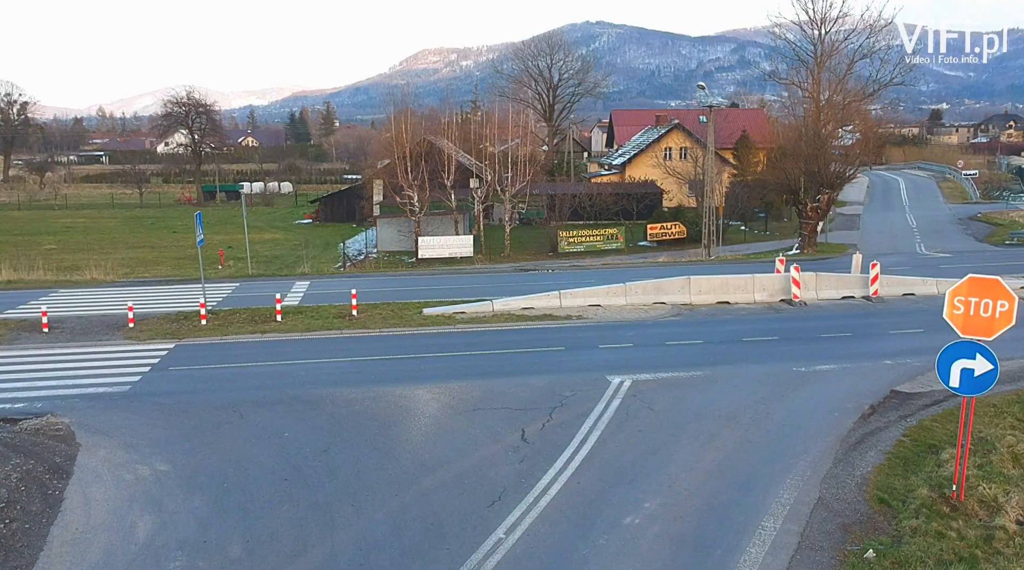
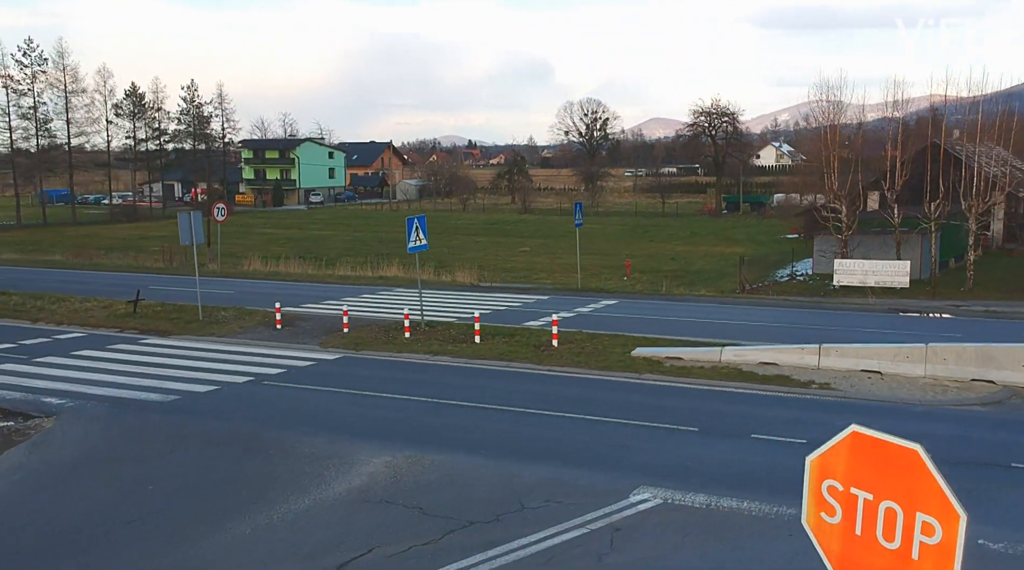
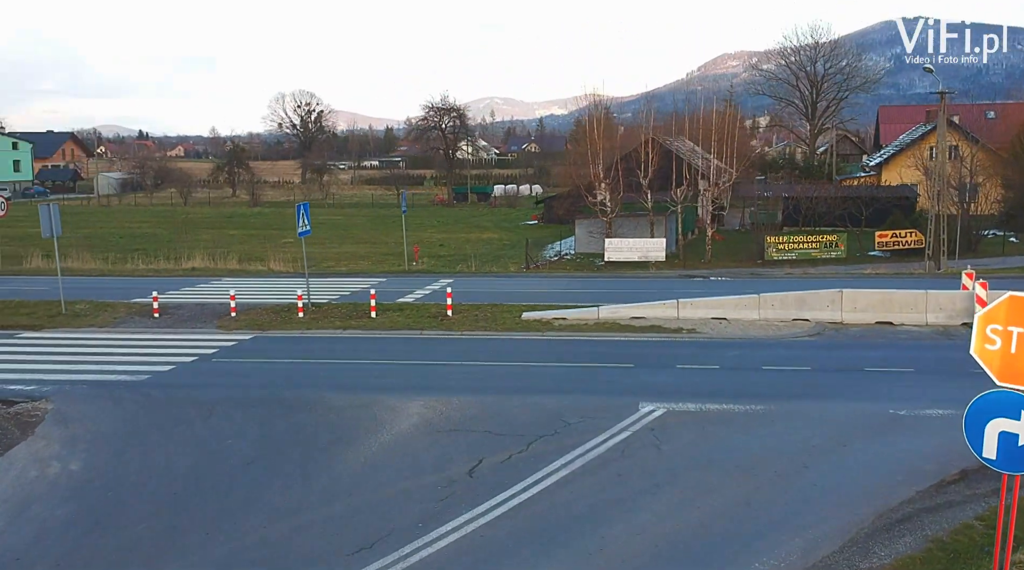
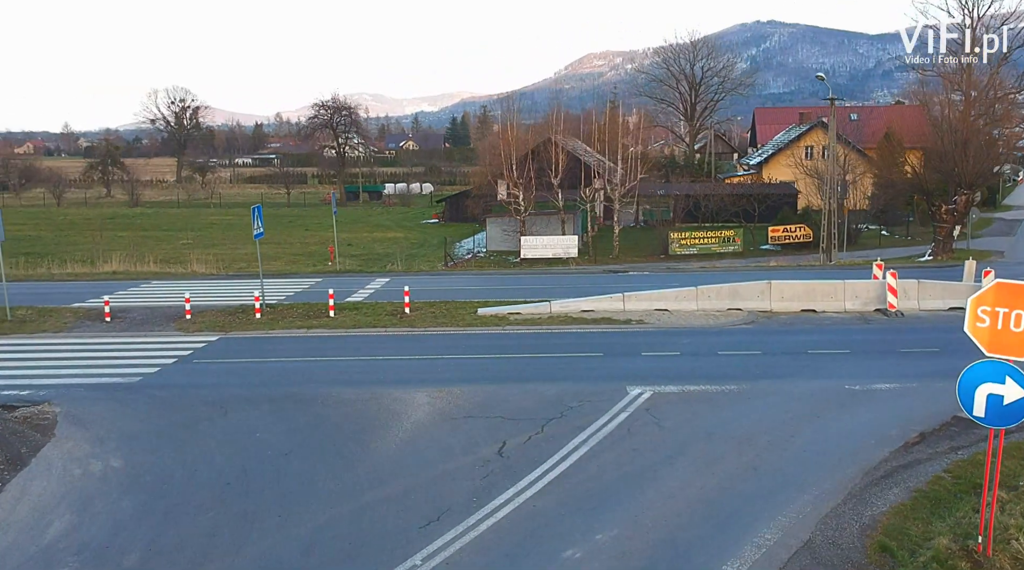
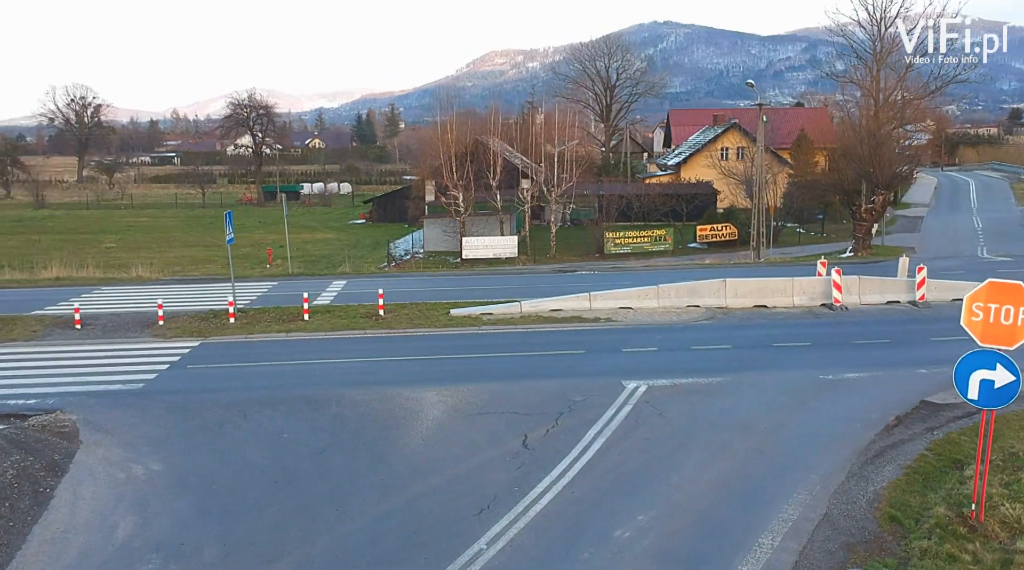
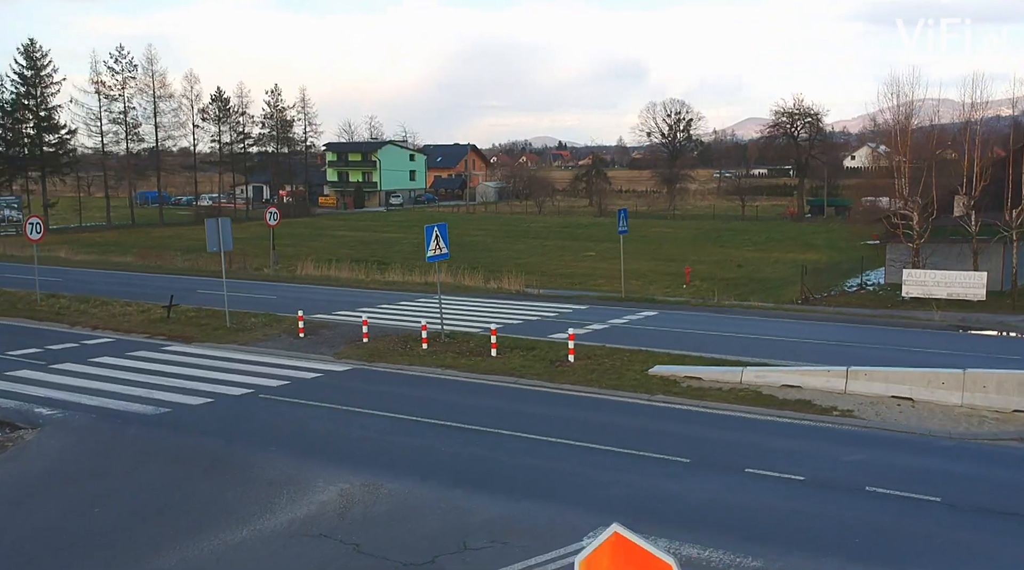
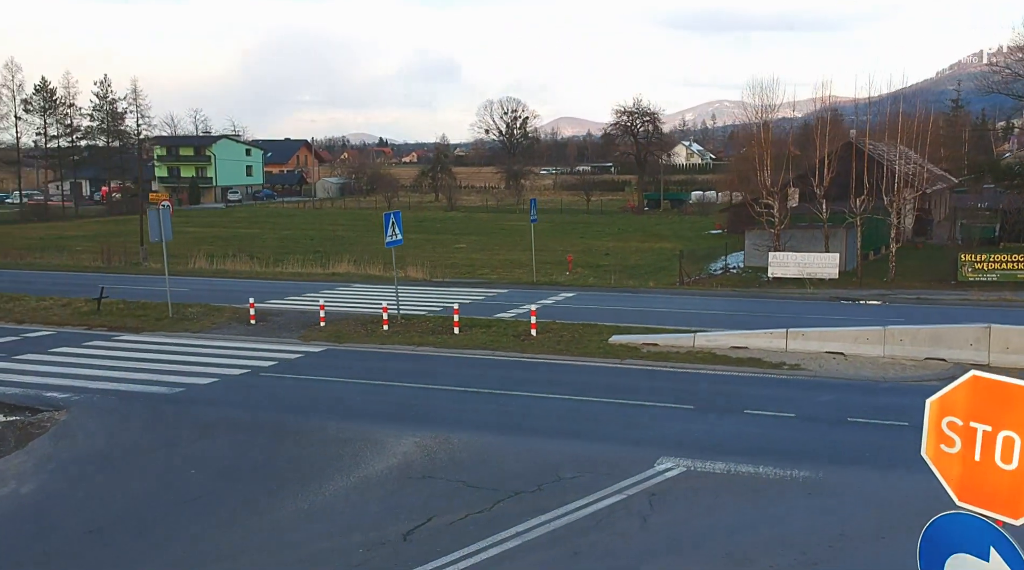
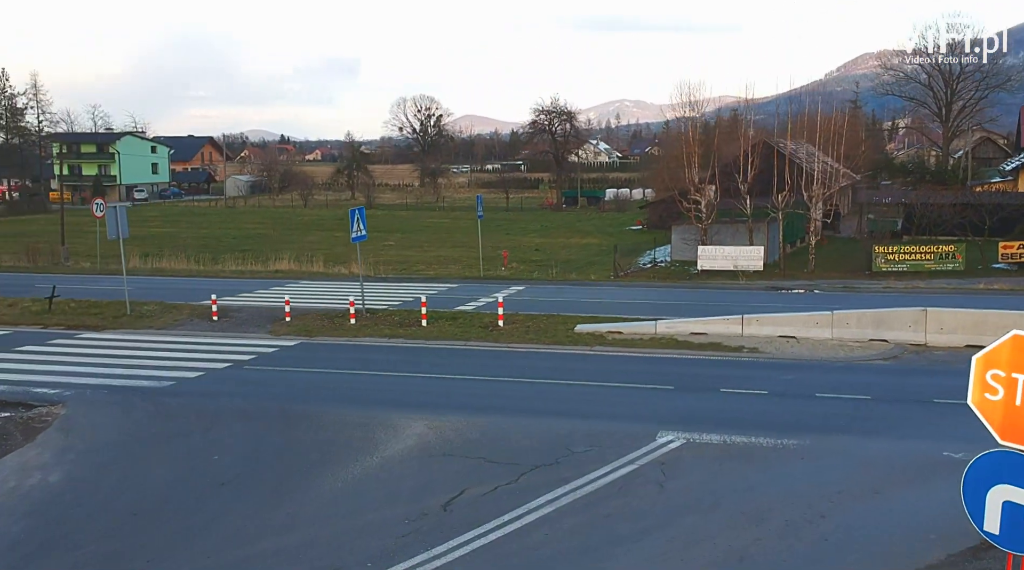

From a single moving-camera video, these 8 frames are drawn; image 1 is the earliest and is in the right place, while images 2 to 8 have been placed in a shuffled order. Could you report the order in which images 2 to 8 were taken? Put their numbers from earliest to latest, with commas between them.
5, 4, 3, 8, 7, 2, 6
